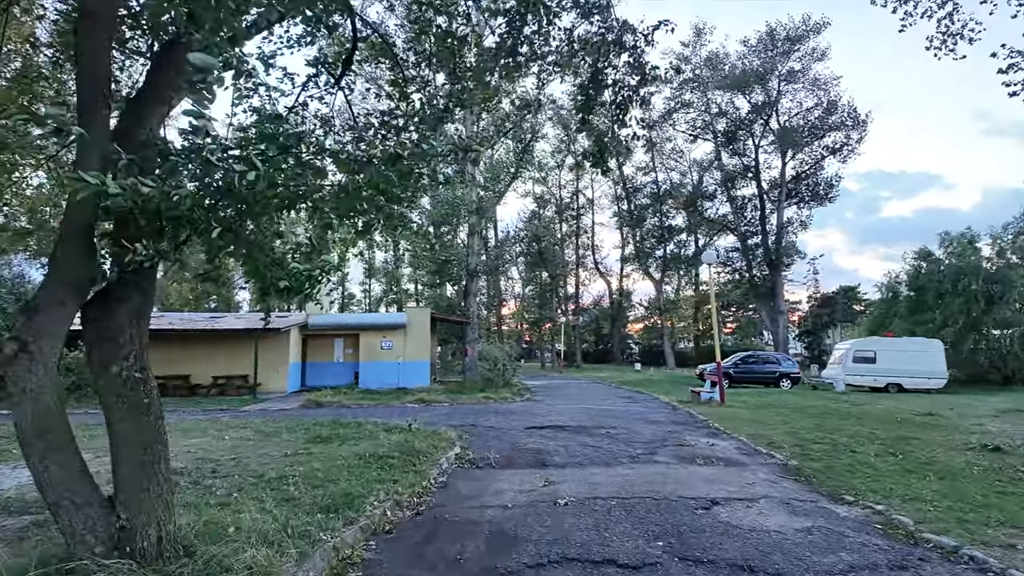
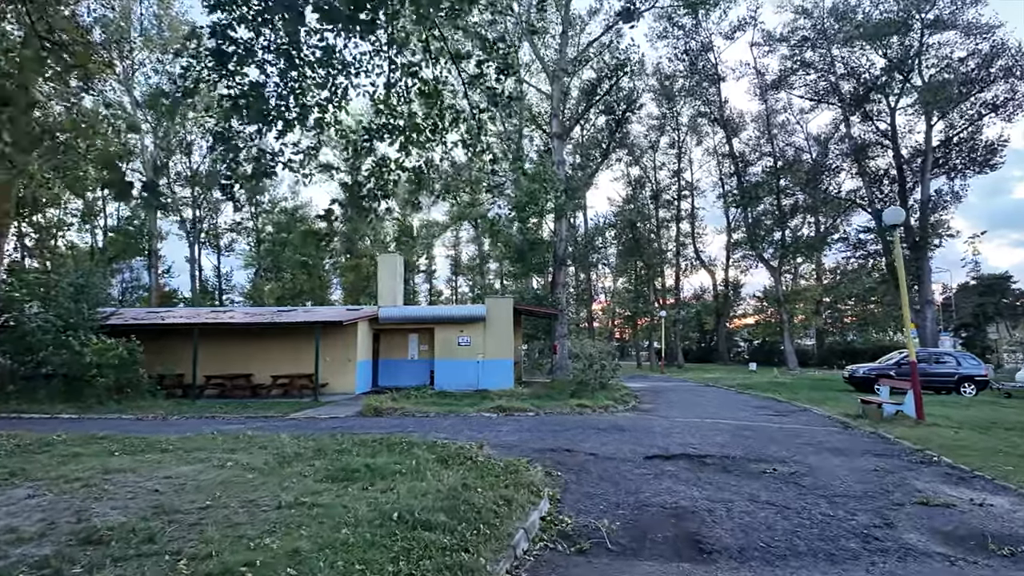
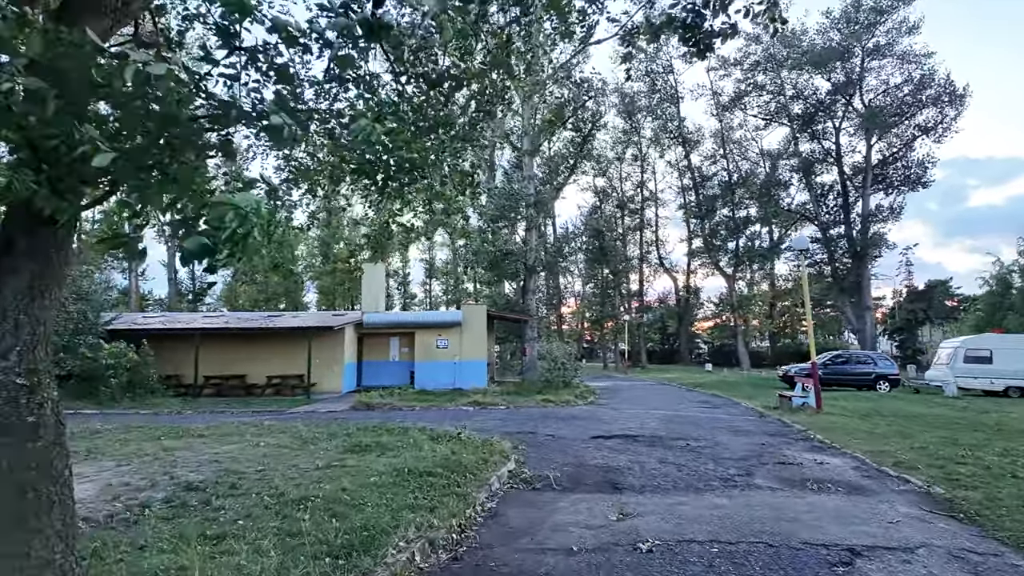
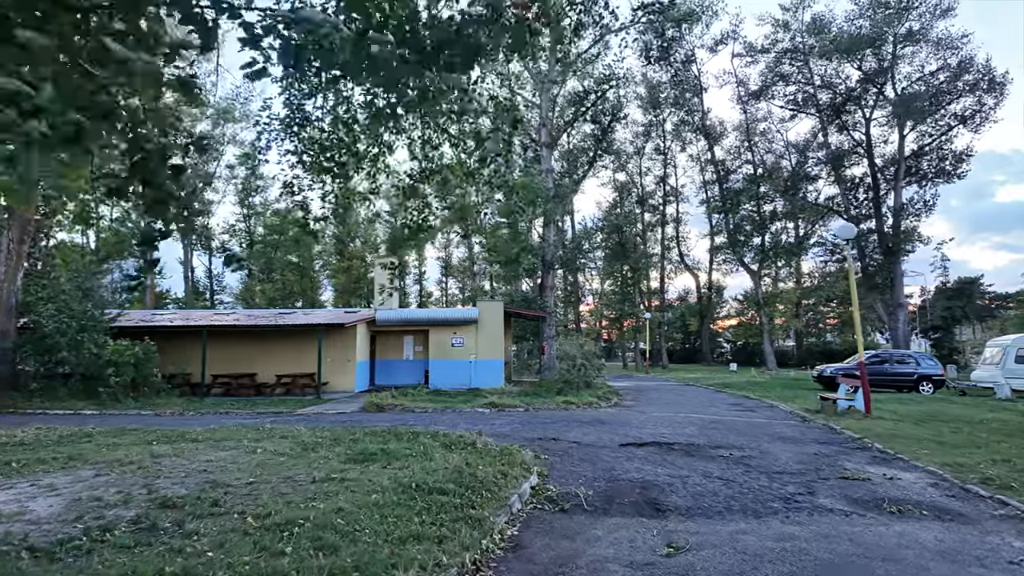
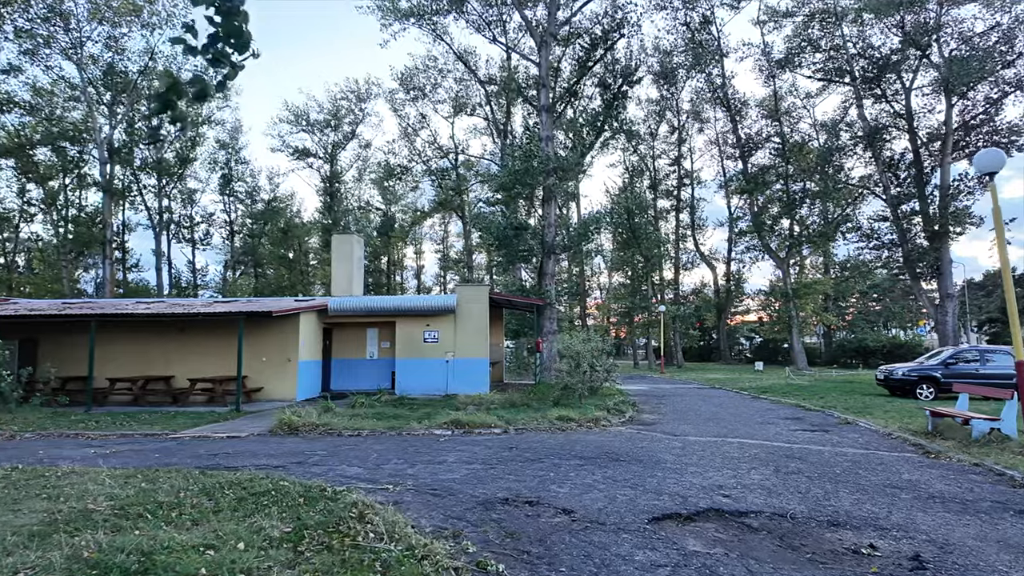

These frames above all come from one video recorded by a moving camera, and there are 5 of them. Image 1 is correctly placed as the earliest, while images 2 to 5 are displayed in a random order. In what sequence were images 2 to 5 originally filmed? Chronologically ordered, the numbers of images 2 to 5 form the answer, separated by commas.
3, 4, 2, 5
